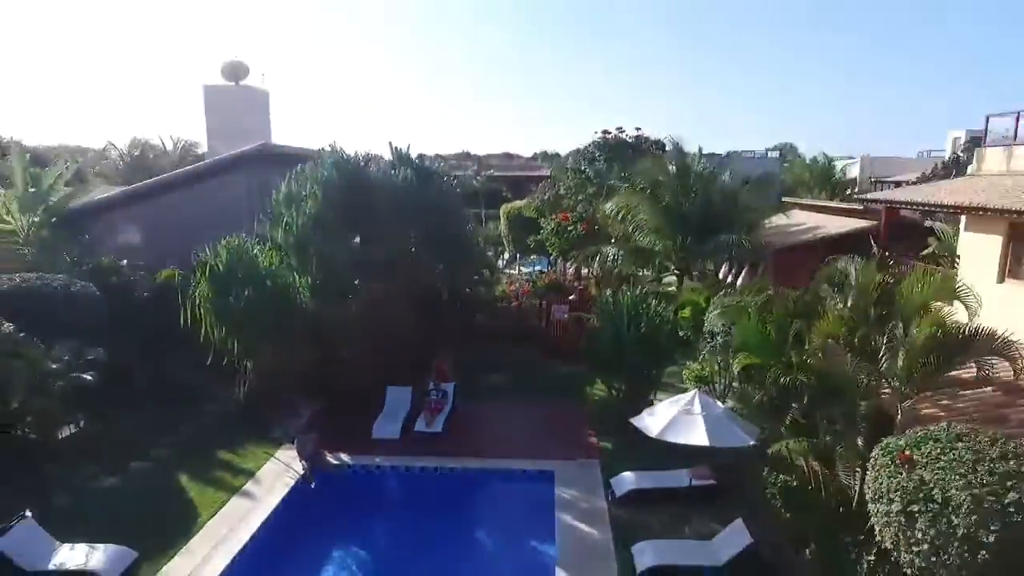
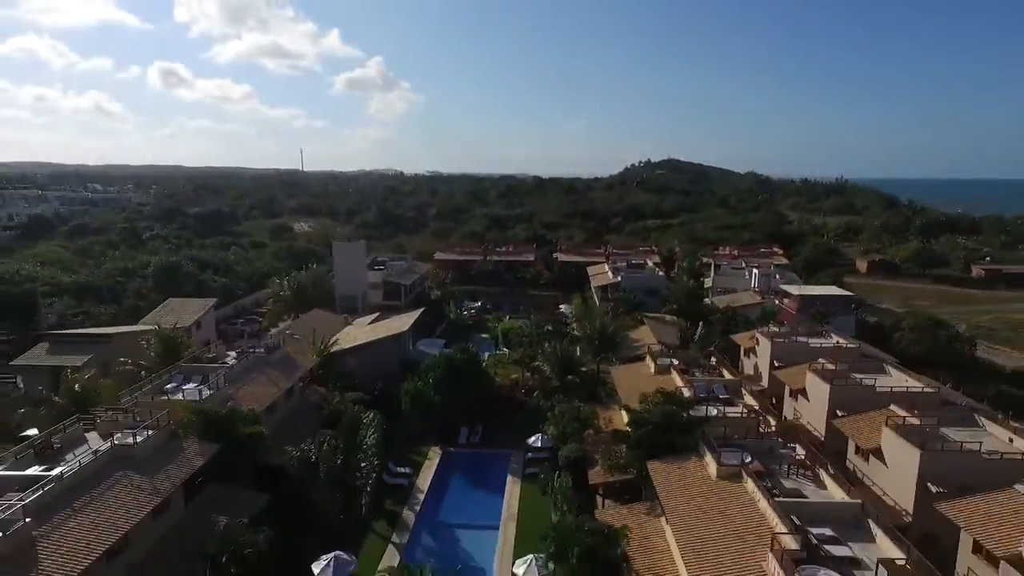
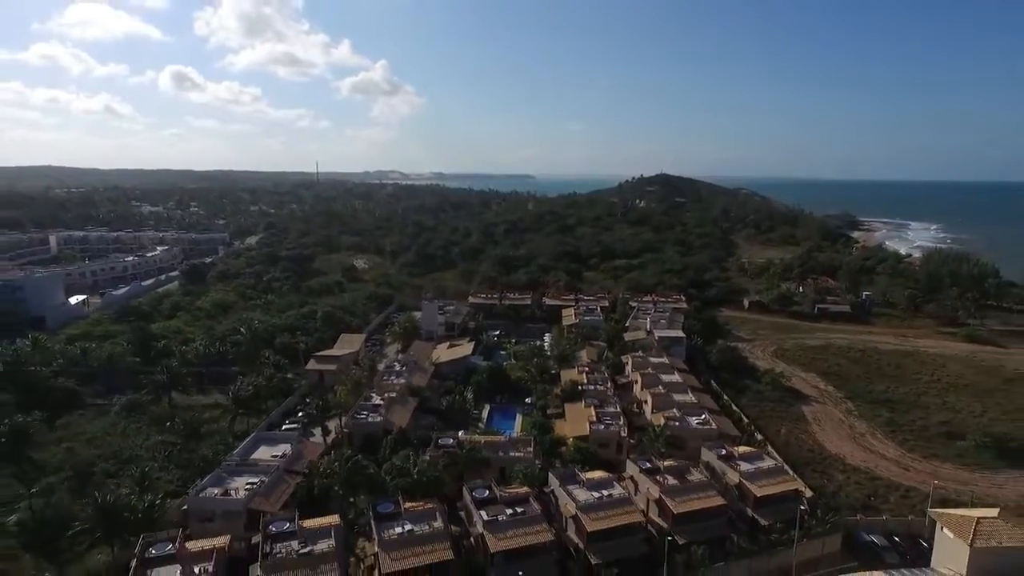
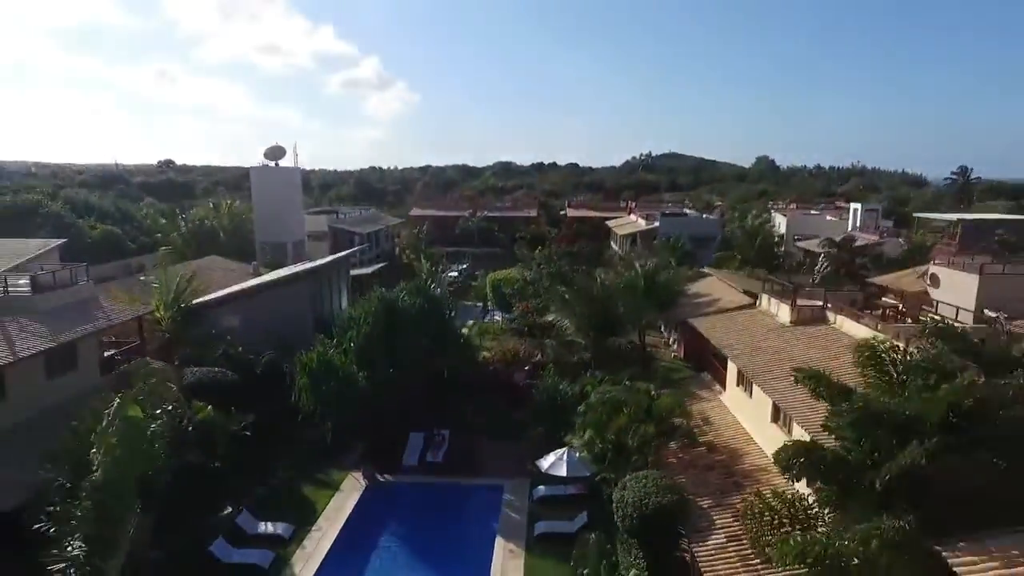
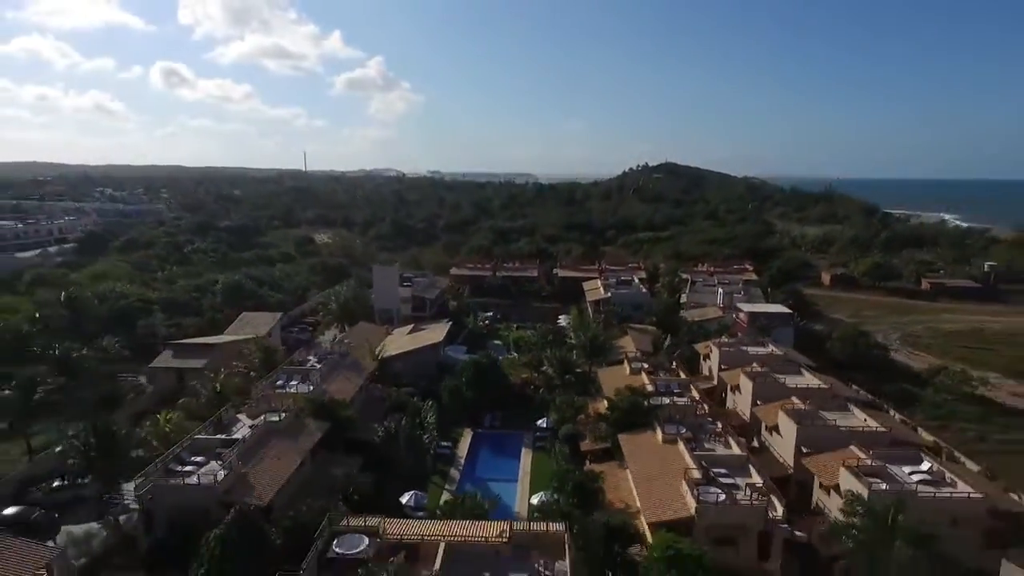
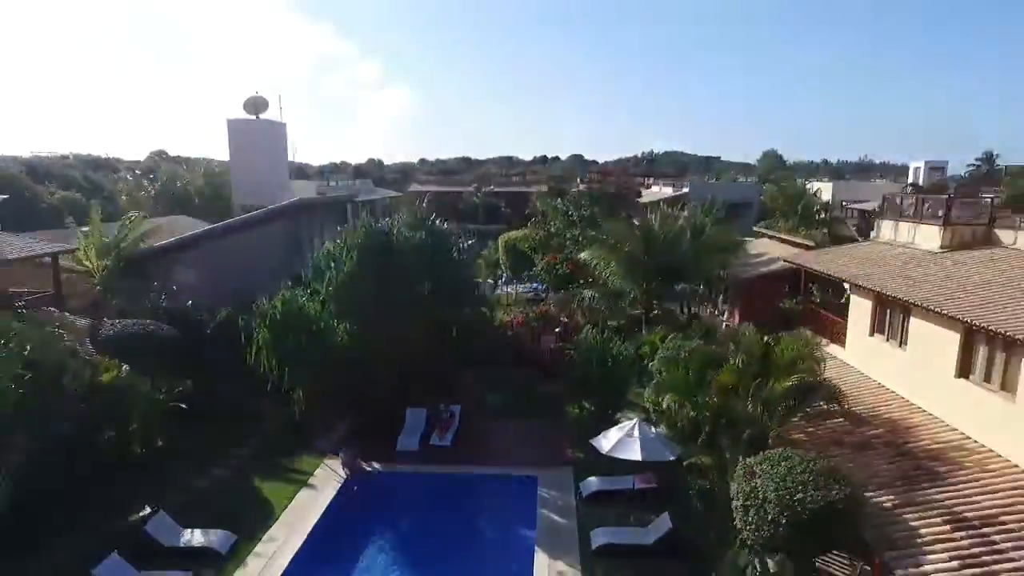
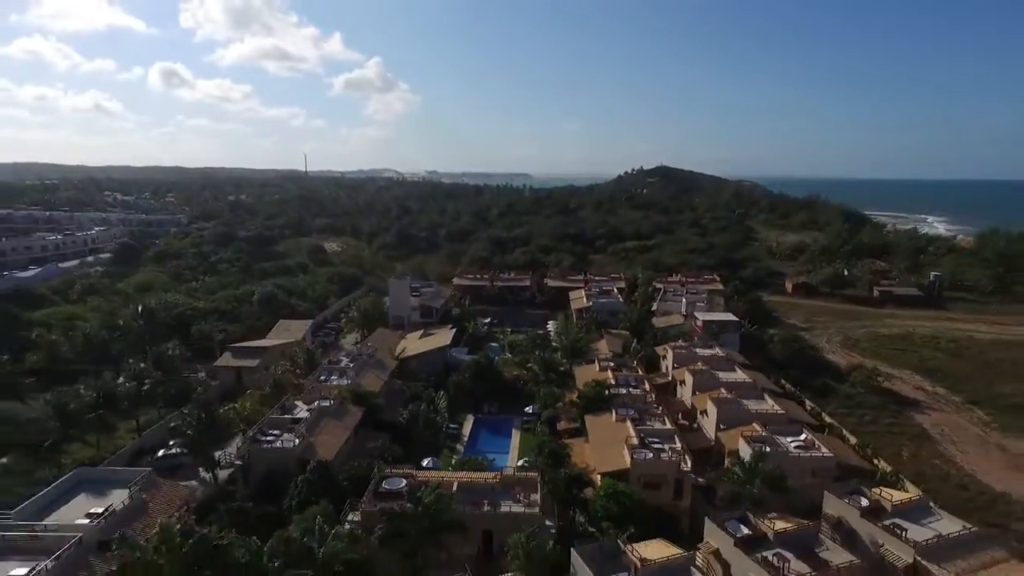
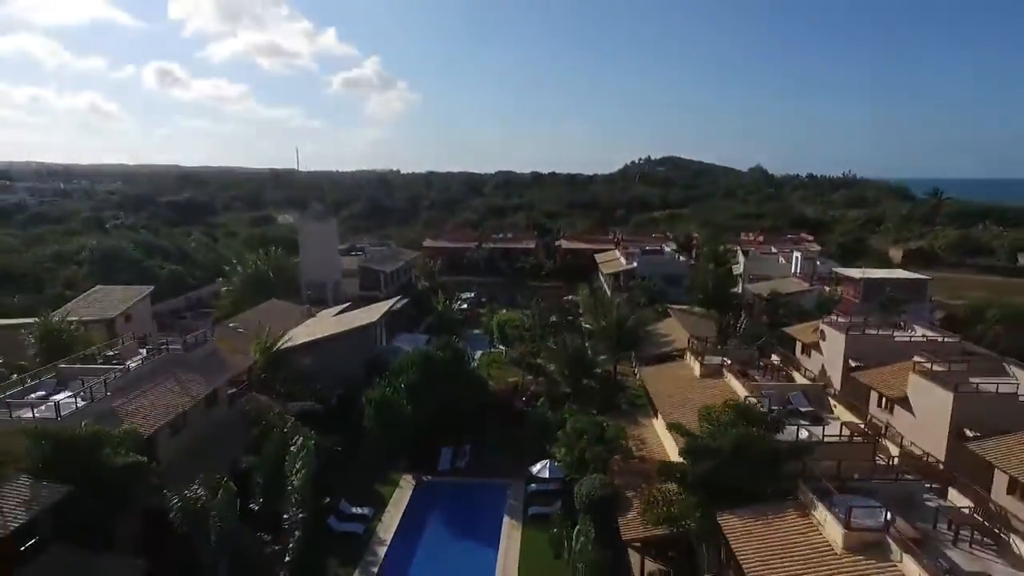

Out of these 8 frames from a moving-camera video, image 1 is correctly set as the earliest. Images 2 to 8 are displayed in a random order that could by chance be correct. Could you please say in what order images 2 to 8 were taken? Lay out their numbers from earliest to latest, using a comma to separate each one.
6, 4, 8, 2, 5, 7, 3
